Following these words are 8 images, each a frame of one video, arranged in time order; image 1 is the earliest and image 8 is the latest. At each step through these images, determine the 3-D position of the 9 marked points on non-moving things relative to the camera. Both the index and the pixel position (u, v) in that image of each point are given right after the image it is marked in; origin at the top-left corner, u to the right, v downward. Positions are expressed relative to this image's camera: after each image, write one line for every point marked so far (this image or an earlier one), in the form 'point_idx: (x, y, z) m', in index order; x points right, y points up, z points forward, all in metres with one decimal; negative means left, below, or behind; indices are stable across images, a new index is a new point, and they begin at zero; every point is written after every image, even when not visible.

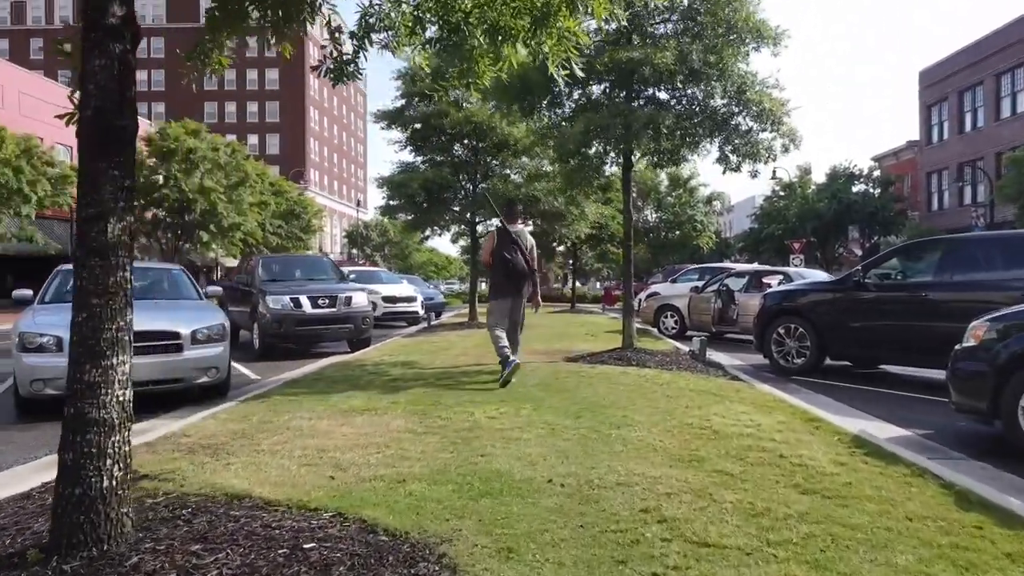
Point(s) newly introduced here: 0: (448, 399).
0: (-0.7, -1.1, +7.3) m
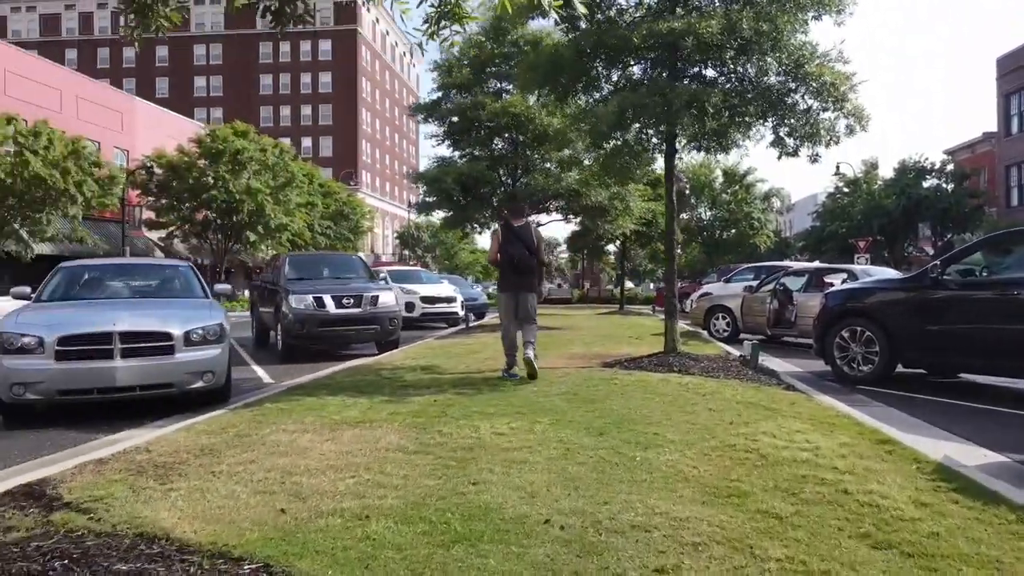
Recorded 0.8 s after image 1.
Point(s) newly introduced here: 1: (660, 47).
0: (-0.5, -1.1, +6.5) m
1: (+1.9, +3.1, +9.3) m
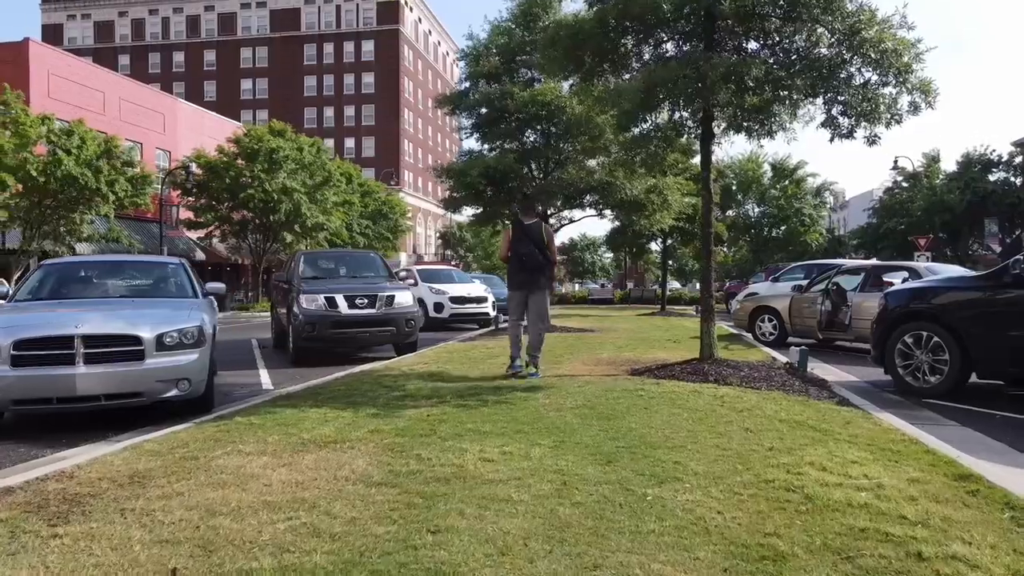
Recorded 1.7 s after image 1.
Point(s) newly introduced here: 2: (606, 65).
0: (-0.5, -1.1, +5.6) m
1: (+2.1, +3.1, +8.3) m
2: (+1.2, +2.8, +9.1) m
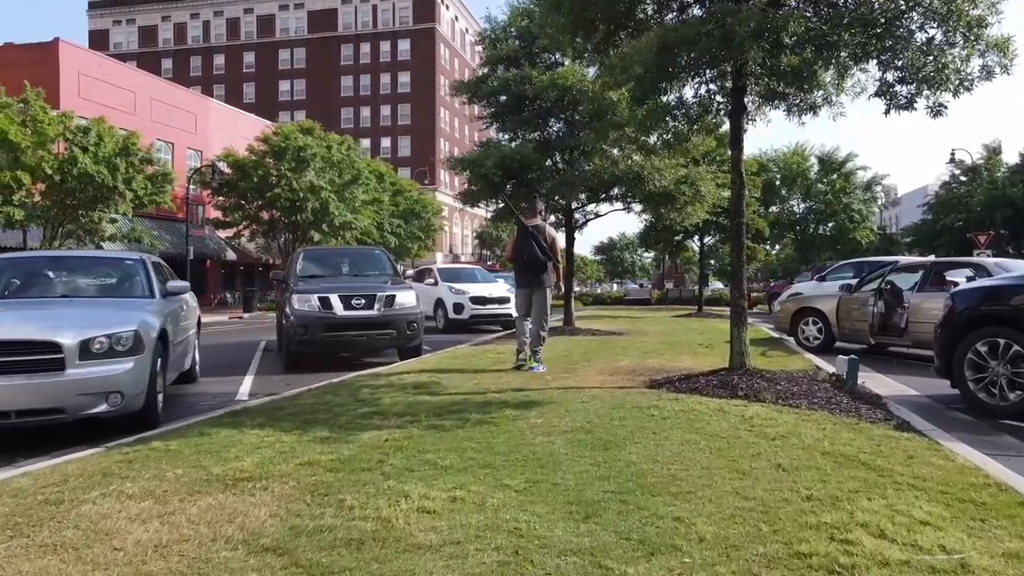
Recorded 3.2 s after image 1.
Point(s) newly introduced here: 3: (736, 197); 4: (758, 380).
0: (-0.7, -1.1, +4.5) m
1: (+2.0, +3.1, +7.0) m
2: (+1.2, +2.8, +7.9) m
3: (+2.4, +1.0, +7.7) m
4: (+2.4, -0.9, +7.1) m
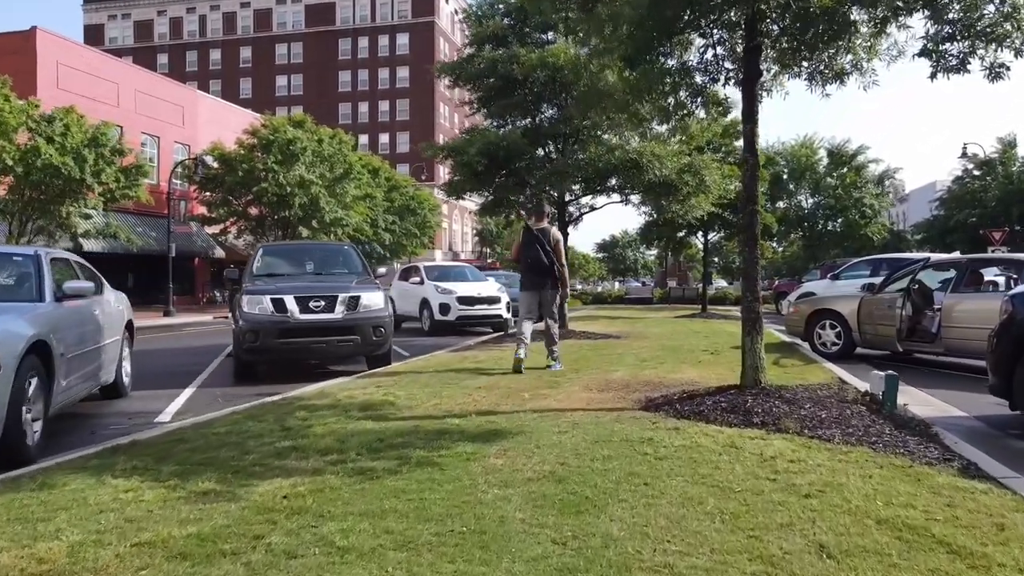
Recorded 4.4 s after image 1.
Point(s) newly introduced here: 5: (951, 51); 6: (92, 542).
0: (-1.0, -1.1, +3.3) m
1: (+1.8, +3.1, +5.7) m
2: (+0.9, +2.8, +6.6) m
3: (+2.1, +1.0, +6.4) m
4: (+2.1, -0.9, +5.8) m
5: (+3.6, +2.0, +6.0) m
6: (-1.7, -1.1, +3.1) m
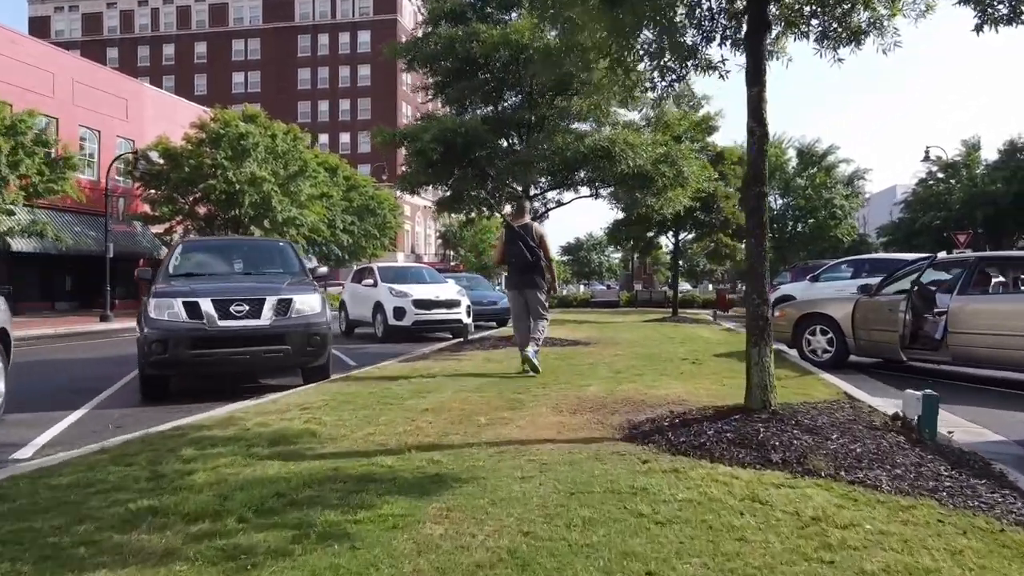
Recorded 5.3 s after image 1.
0: (-1.2, -1.1, +1.9) m
1: (+1.4, +3.1, +4.5) m
2: (+0.5, +2.8, +5.4) m
3: (+1.8, +1.0, +5.2) m
4: (+1.8, -0.9, +4.6) m
5: (+3.3, +2.0, +4.9) m
6: (-1.9, -1.1, +1.7) m
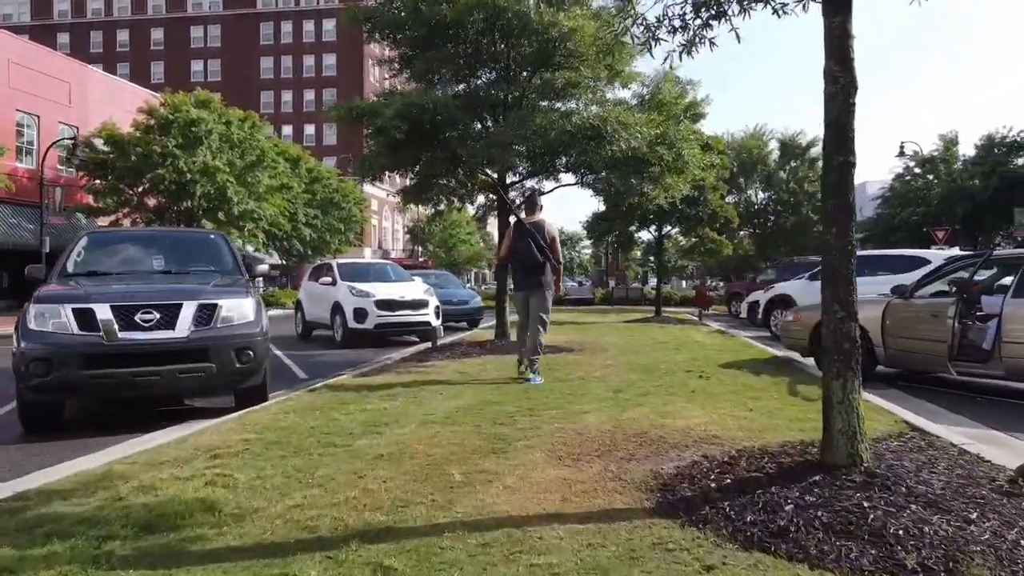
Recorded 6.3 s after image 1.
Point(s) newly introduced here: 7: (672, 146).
0: (-1.1, -1.1, +0.3) m
1: (+1.4, +3.1, +3.0) m
2: (+0.5, +2.7, +3.8) m
3: (+1.7, +0.9, +3.8) m
4: (+1.8, -1.0, +3.1) m
5: (+3.2, +1.9, +3.5) m
6: (-1.8, -1.1, +0.1) m
7: (+2.4, +2.1, +10.9) m
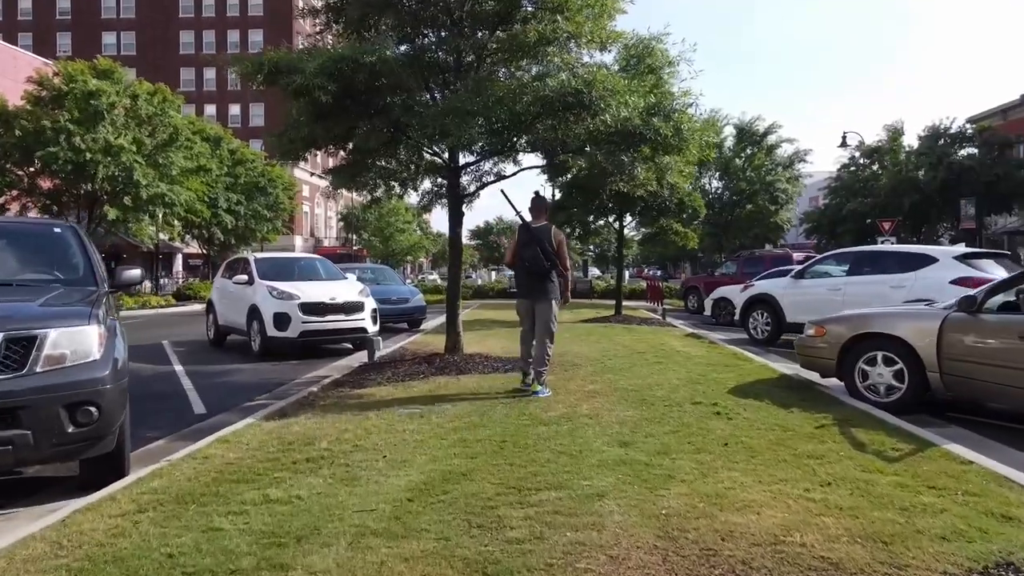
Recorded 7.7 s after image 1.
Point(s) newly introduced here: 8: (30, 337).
0: (-0.7, -1.4, -1.8) m
1: (+1.6, +2.9, +1.0) m
2: (+0.6, +2.6, +1.7) m
3: (+1.8, +0.7, +1.8) m
4: (+1.9, -1.2, +1.2) m
5: (+3.4, +1.7, +1.6) m
6: (-1.4, -1.4, -2.1) m
7: (+1.9, +2.0, +9.0) m
8: (-3.0, -0.3, +4.5) m
